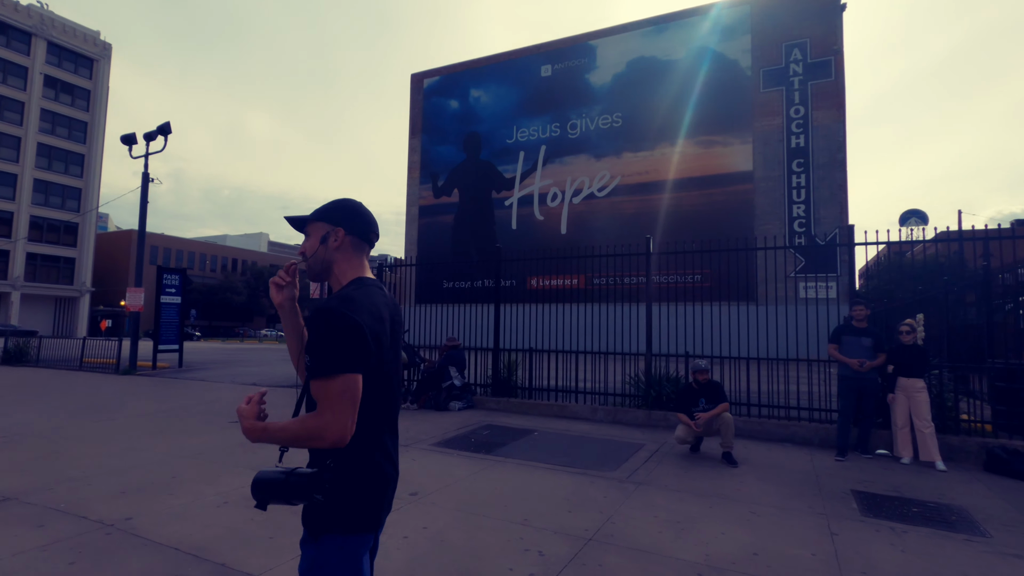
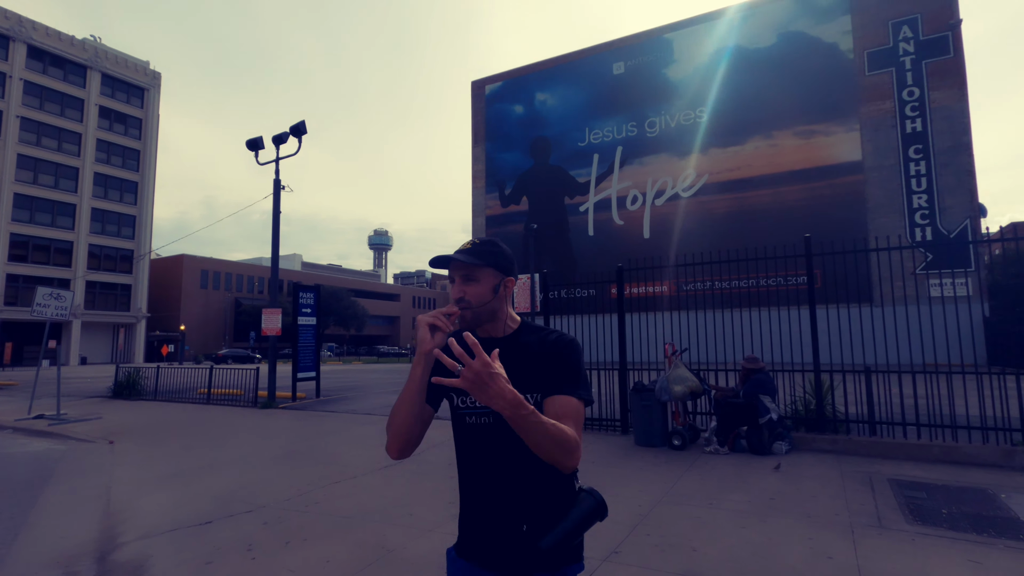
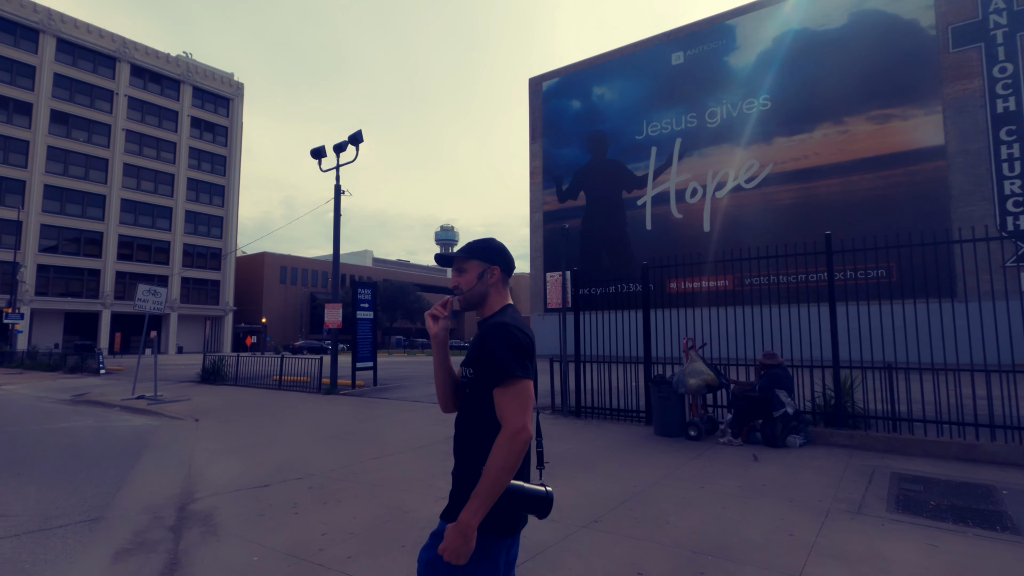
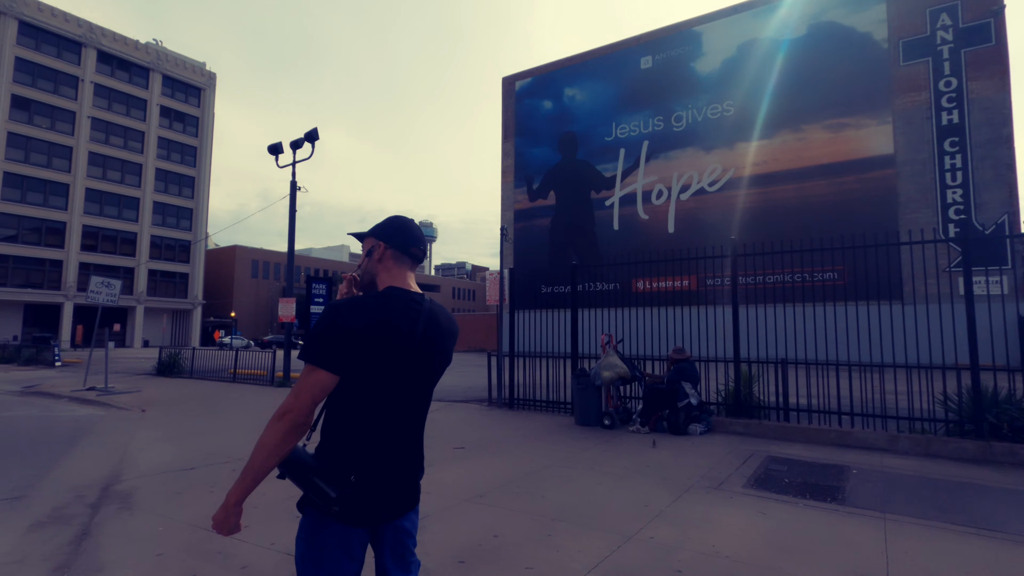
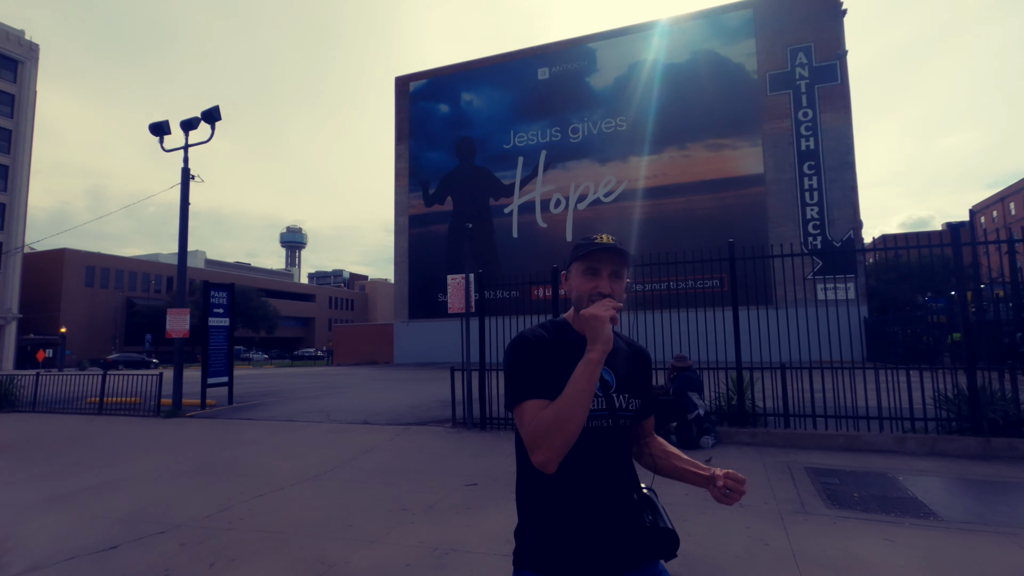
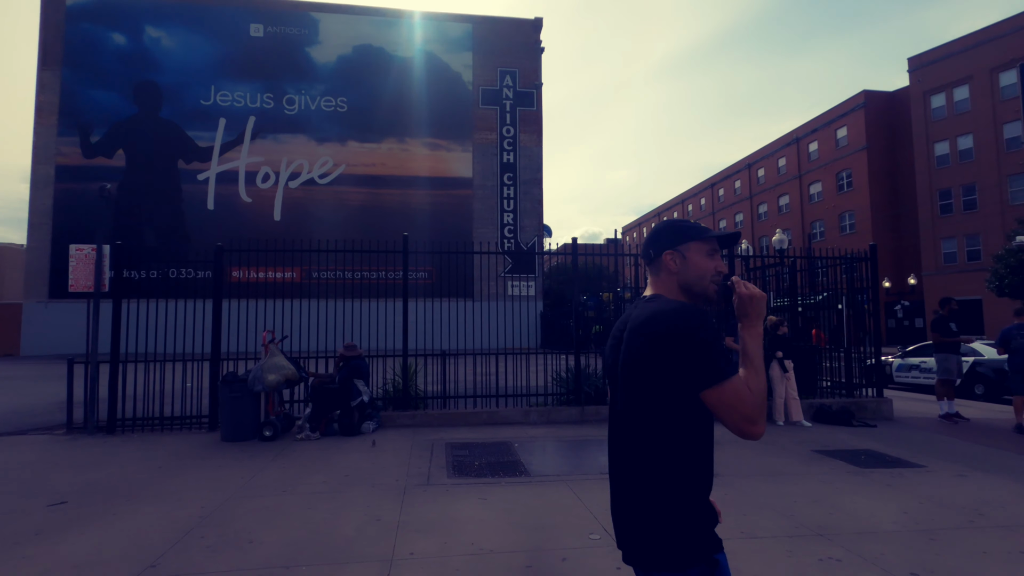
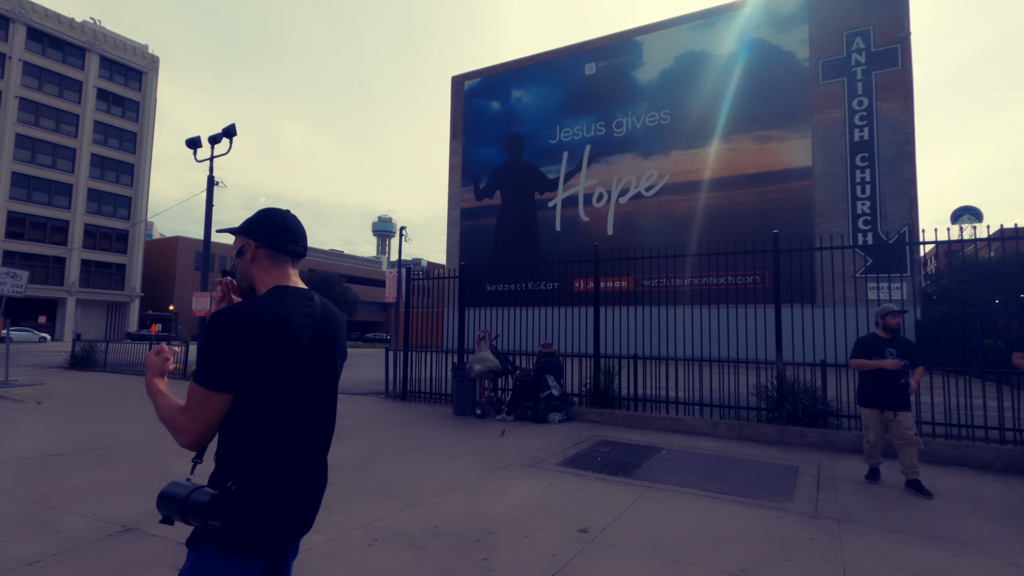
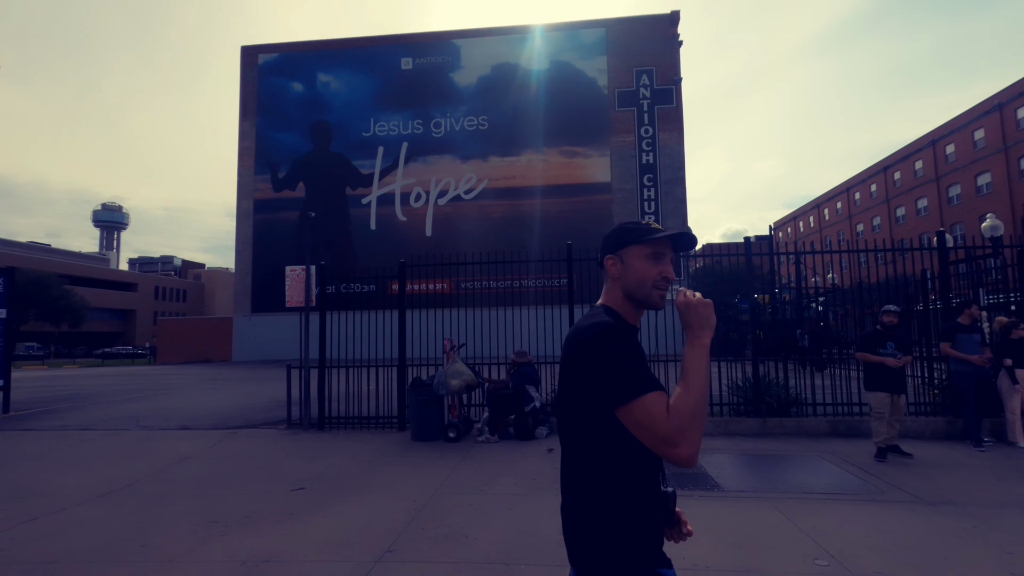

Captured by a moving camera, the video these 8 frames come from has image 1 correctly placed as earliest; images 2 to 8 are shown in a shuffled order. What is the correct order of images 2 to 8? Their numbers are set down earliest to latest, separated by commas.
7, 4, 3, 2, 5, 8, 6
